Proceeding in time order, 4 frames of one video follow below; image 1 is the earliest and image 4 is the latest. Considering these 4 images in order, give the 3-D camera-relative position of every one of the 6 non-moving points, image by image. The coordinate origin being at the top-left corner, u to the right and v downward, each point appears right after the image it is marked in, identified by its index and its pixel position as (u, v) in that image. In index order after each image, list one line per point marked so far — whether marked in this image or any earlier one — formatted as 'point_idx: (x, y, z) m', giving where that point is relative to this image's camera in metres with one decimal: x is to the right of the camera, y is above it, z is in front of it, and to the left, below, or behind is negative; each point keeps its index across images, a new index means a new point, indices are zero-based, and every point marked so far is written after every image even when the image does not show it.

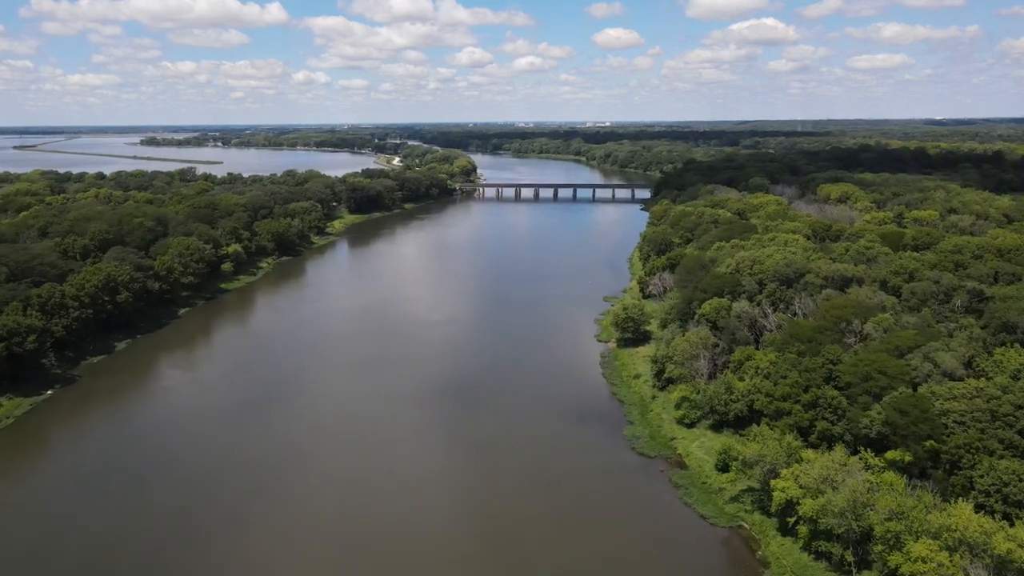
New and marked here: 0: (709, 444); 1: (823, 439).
0: (+5.3, -4.2, +17.4) m
1: (+7.2, -3.5, +14.9) m
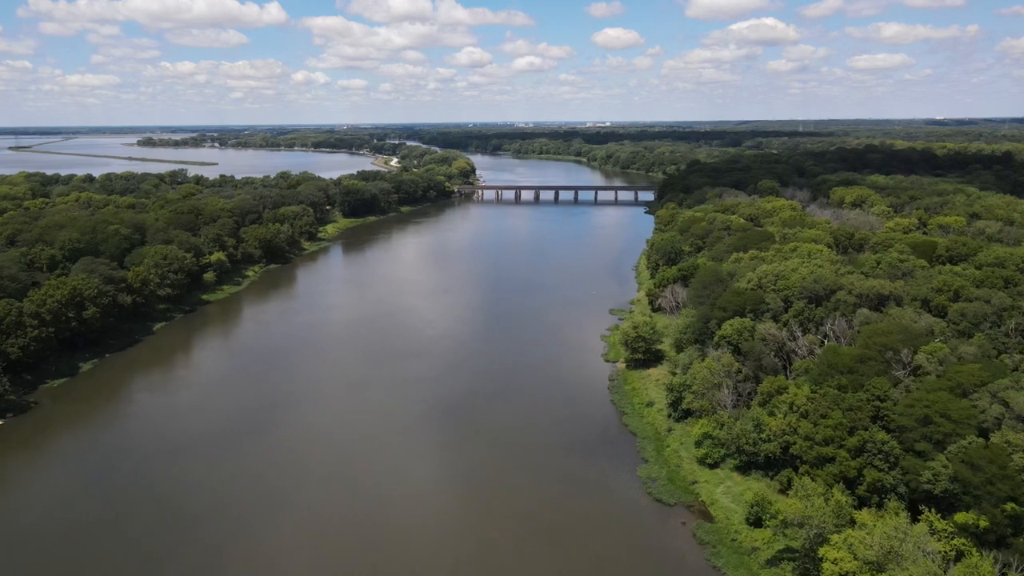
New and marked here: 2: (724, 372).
0: (+5.3, -4.8, +15.3) m
1: (+7.2, -4.0, +12.8) m
2: (+5.9, -2.4, +18.0) m
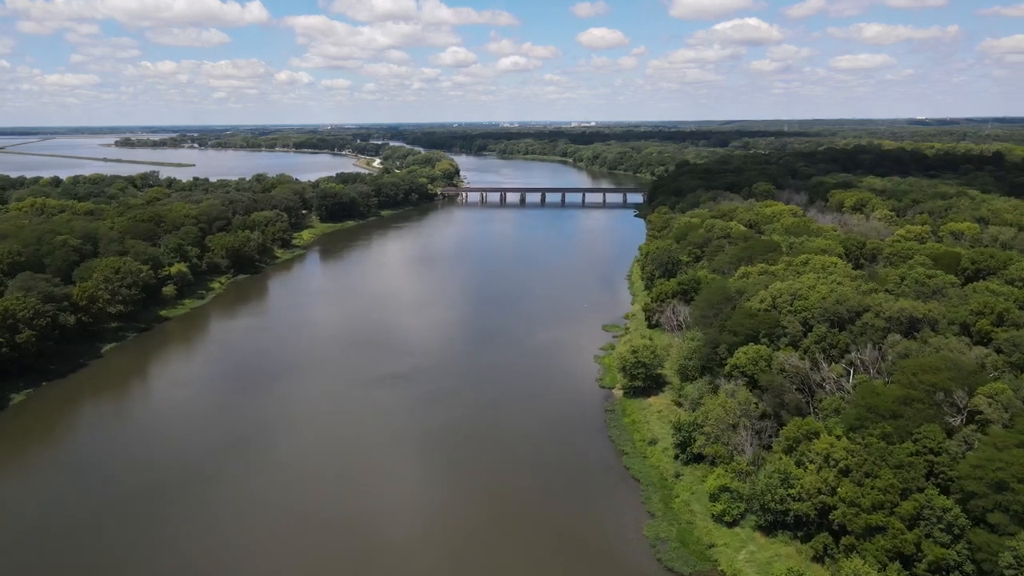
0: (+5.1, -5.4, +13.0) m
1: (+6.9, -4.7, +10.5) m
2: (+5.6, -3.0, +15.7) m
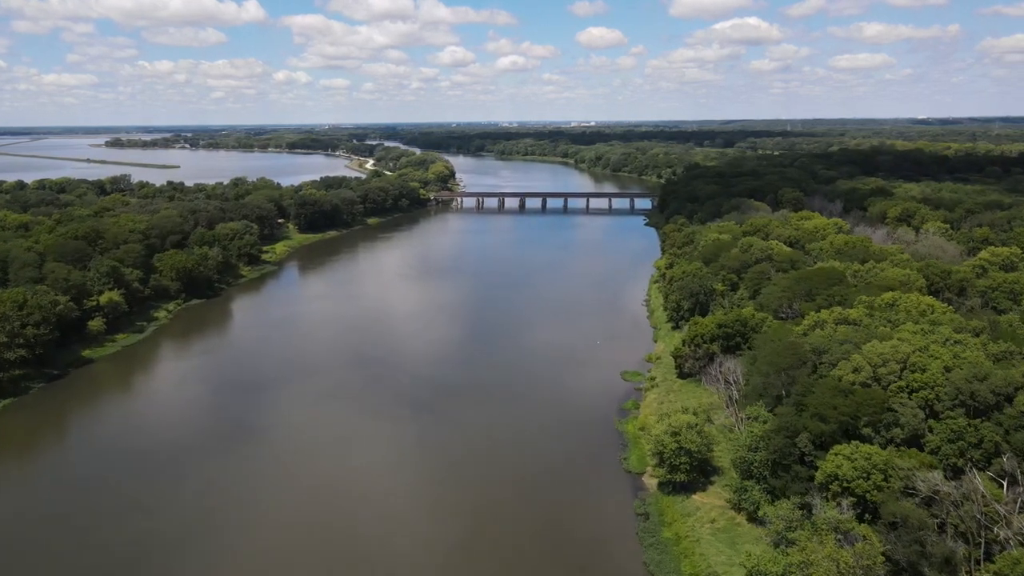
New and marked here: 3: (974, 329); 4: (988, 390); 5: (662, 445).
0: (+5.0, -6.8, +7.5) m
1: (+6.9, -6.1, +5.1) m
2: (+5.5, -4.4, +10.2) m
3: (+11.4, -1.0, +15.7) m
4: (+9.1, -2.0, +12.4) m
5: (+3.6, -3.7, +15.7) m
